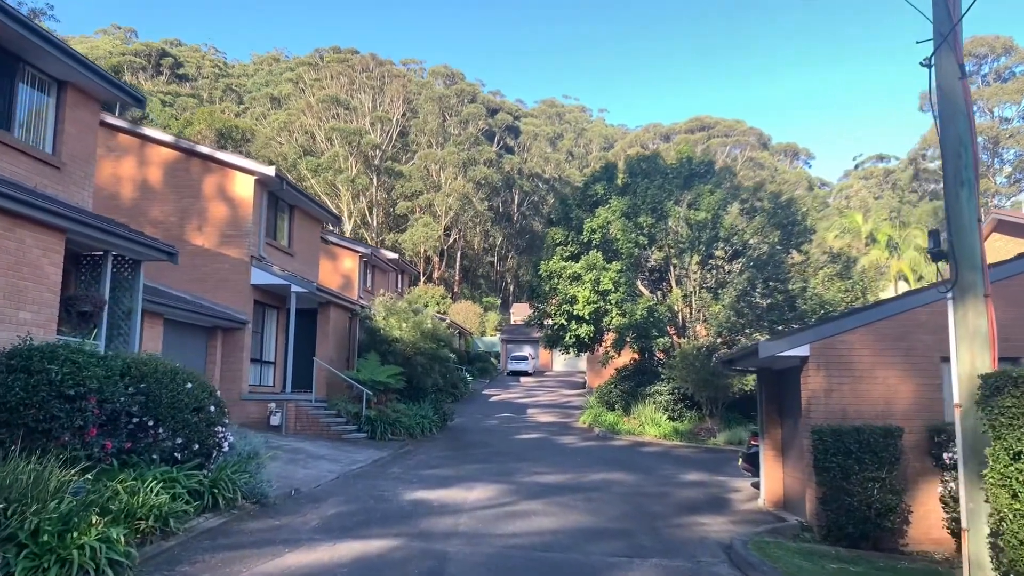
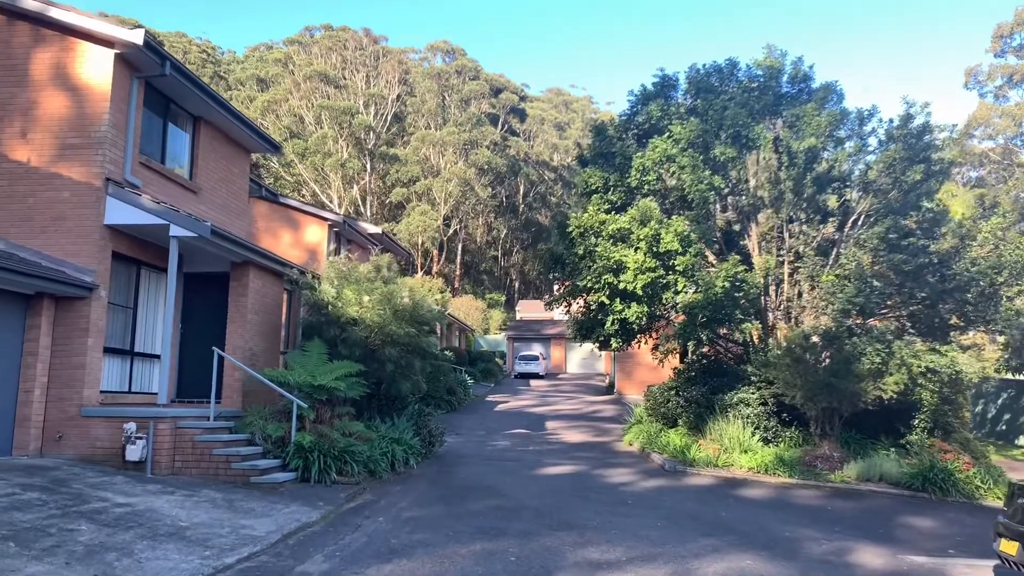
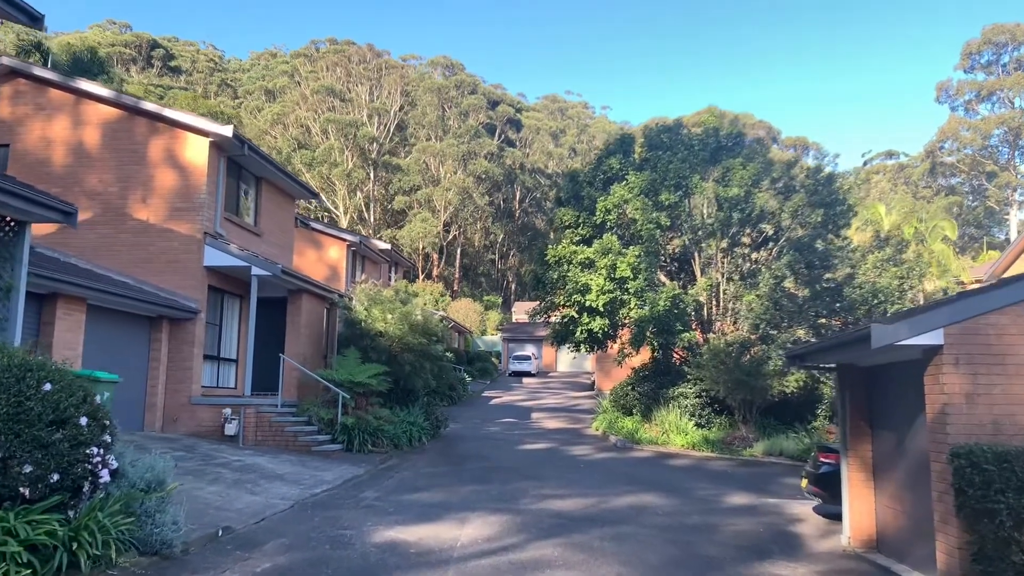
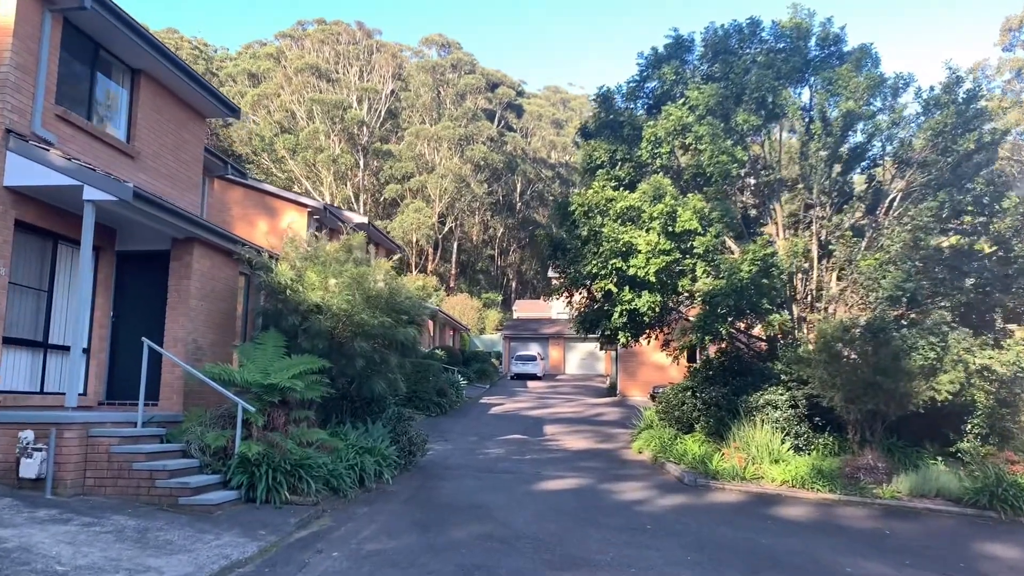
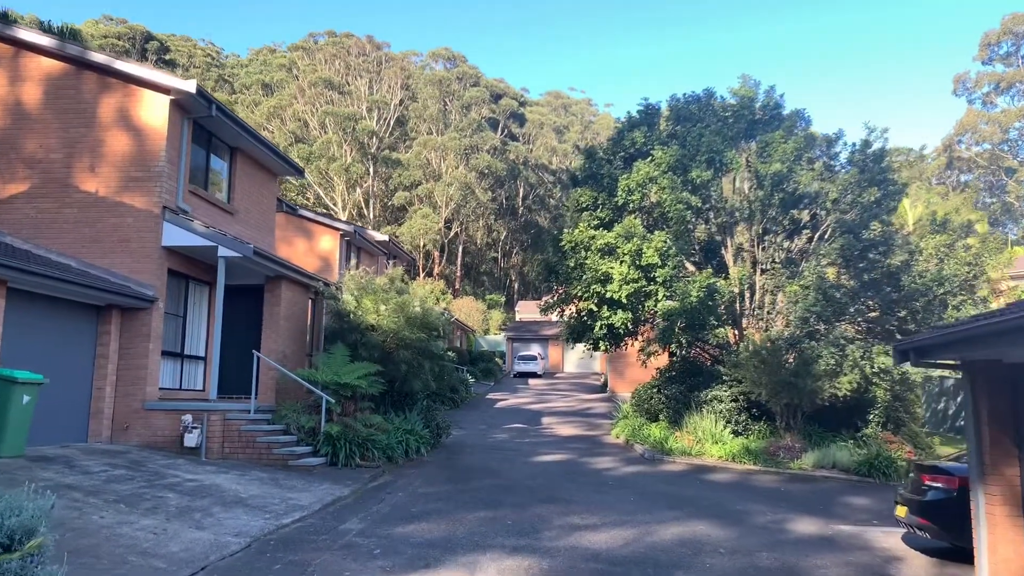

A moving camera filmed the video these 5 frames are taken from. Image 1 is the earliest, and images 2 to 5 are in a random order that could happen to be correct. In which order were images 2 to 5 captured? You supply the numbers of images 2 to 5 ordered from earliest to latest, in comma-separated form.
3, 5, 2, 4
